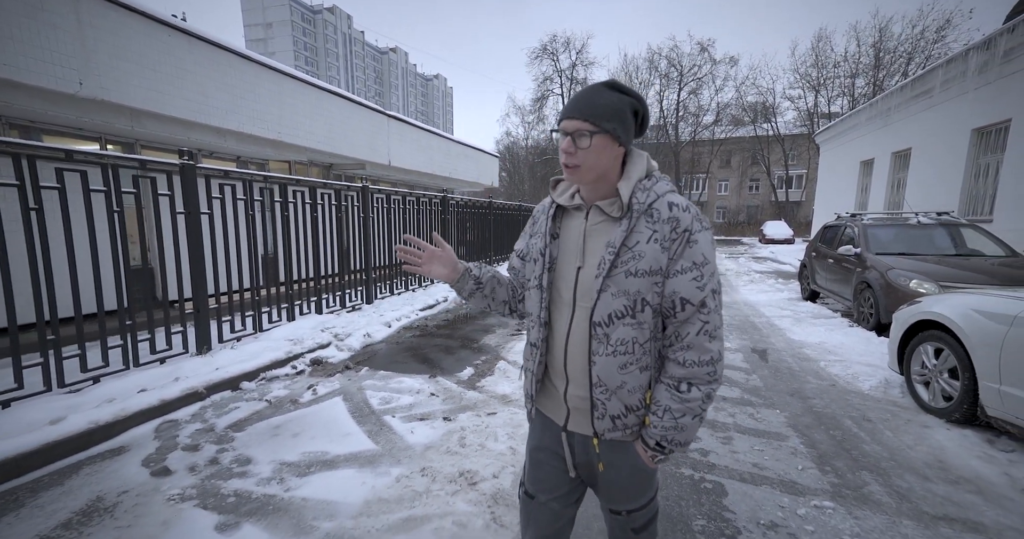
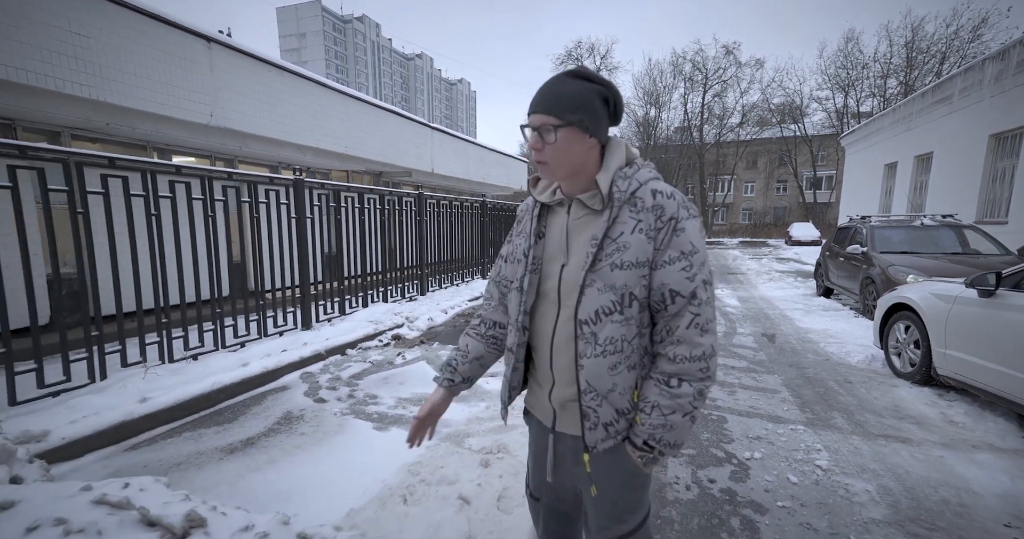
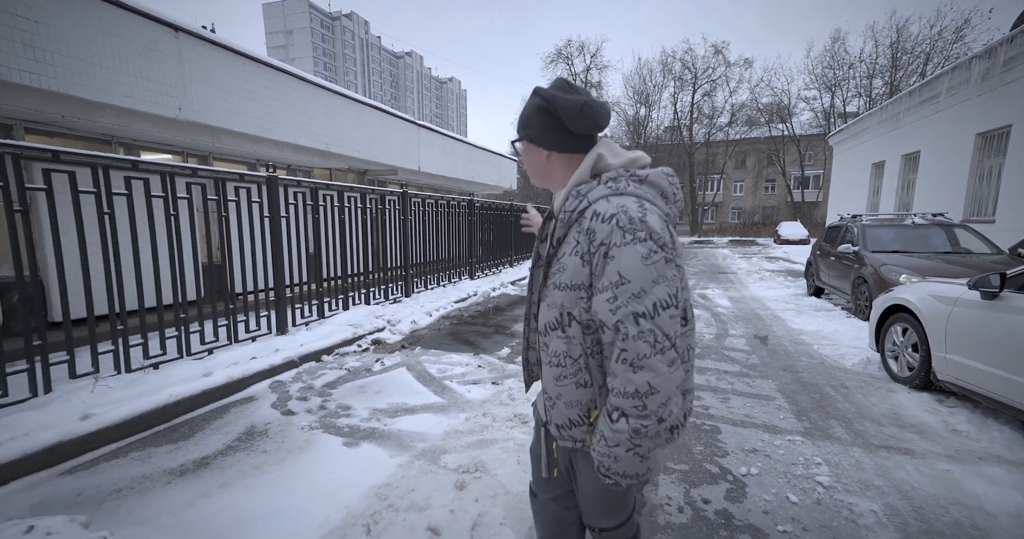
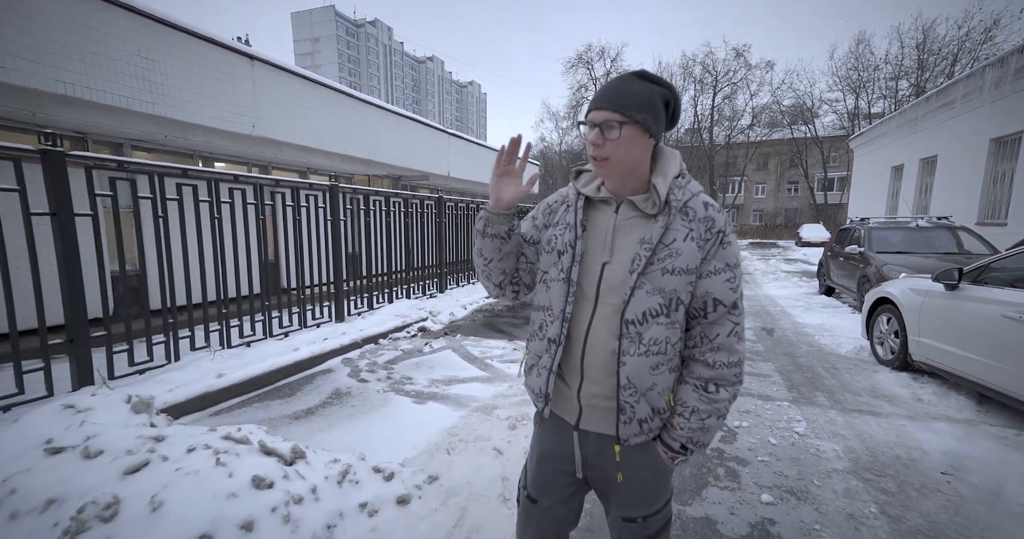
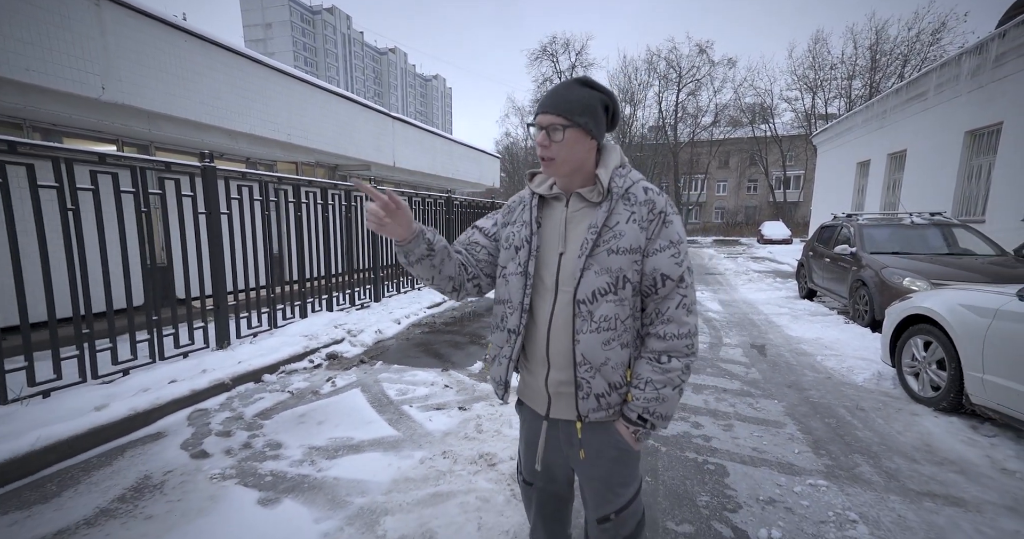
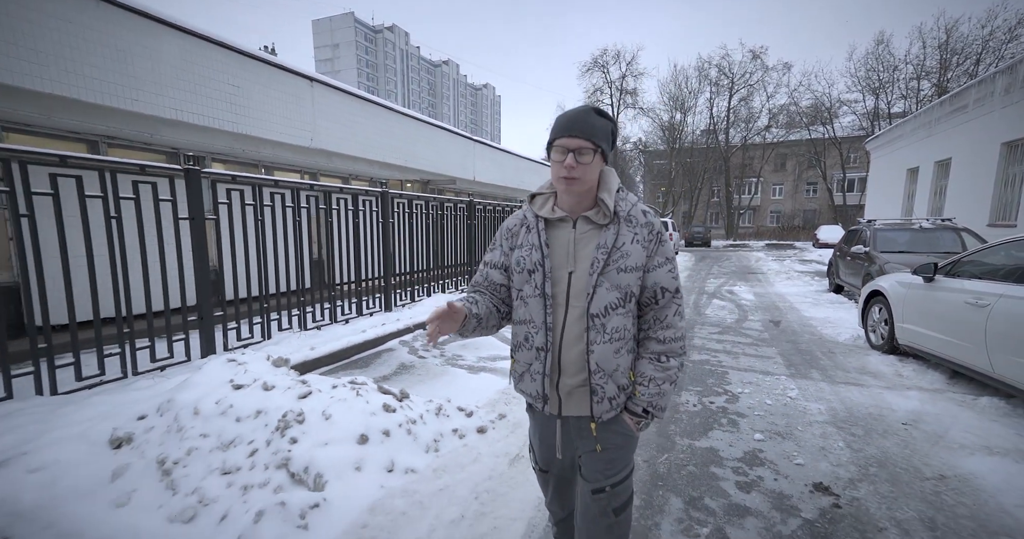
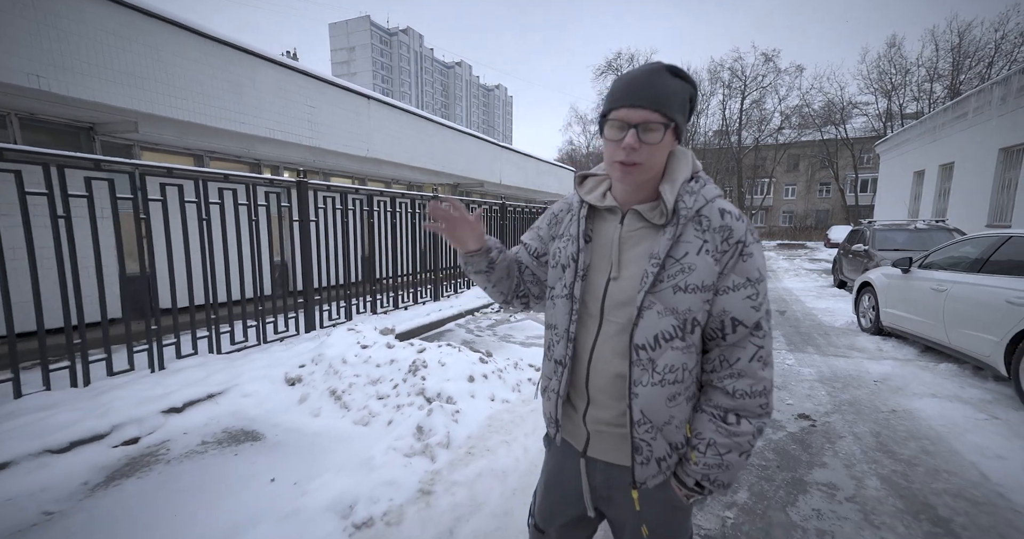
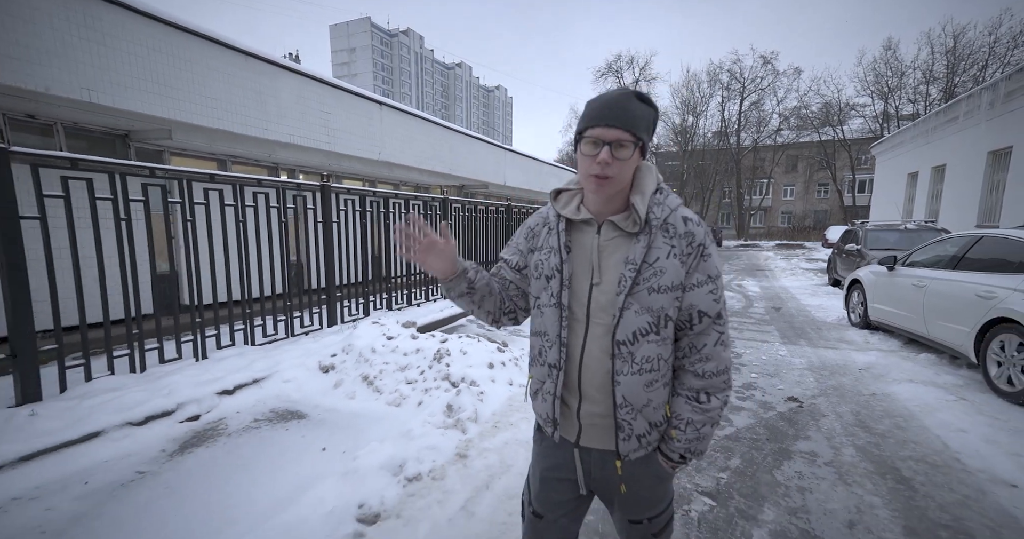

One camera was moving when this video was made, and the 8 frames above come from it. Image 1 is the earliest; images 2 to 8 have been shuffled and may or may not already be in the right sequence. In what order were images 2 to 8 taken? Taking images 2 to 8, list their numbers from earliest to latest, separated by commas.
5, 3, 2, 4, 6, 7, 8
